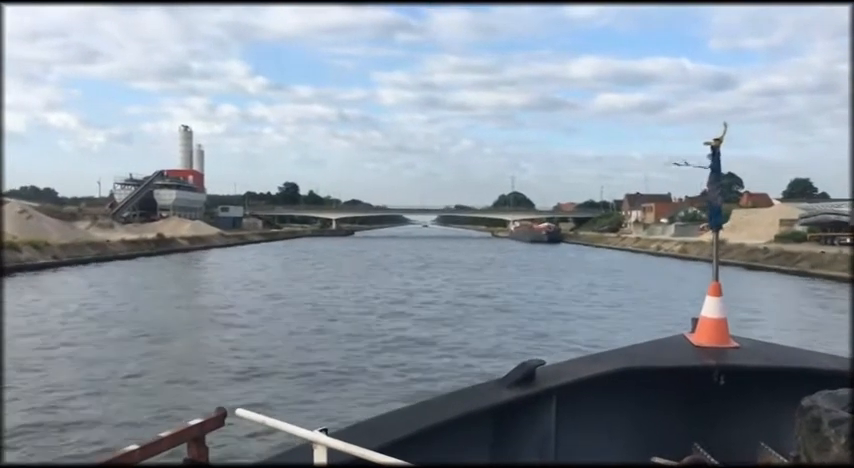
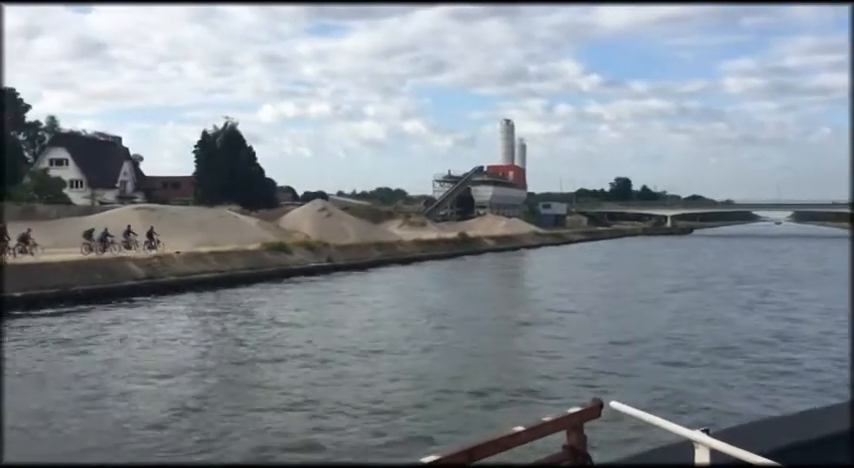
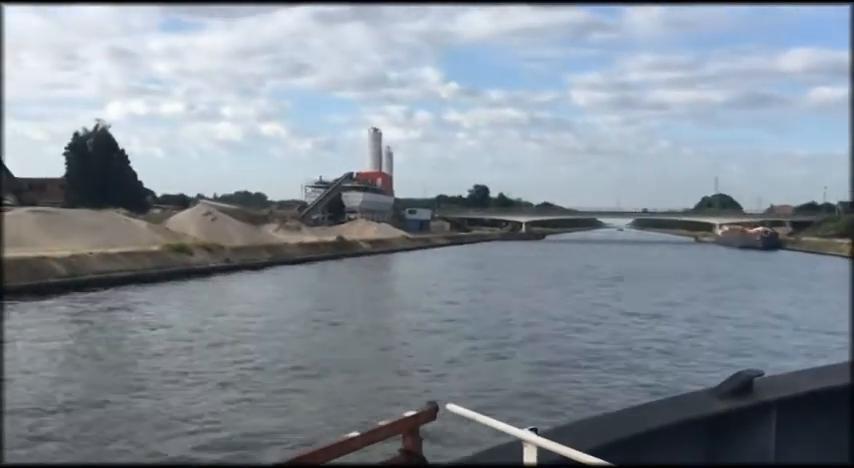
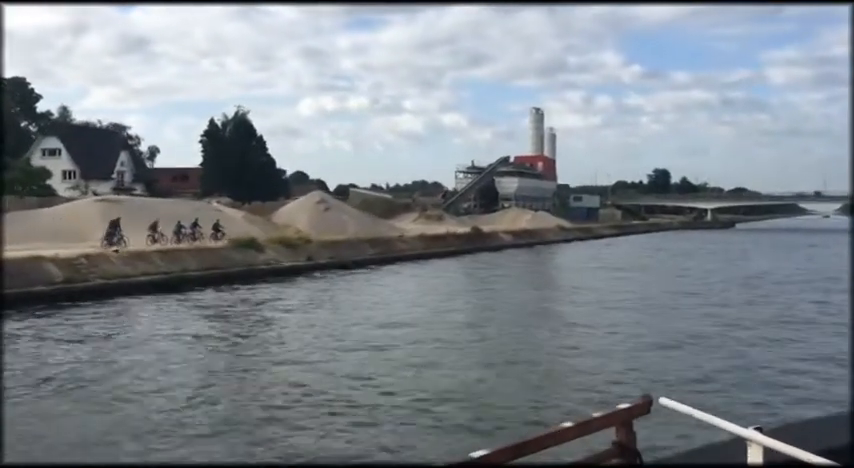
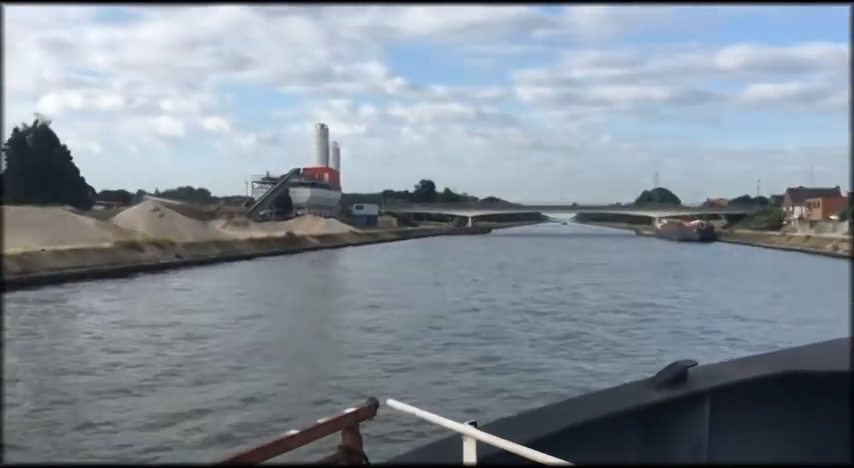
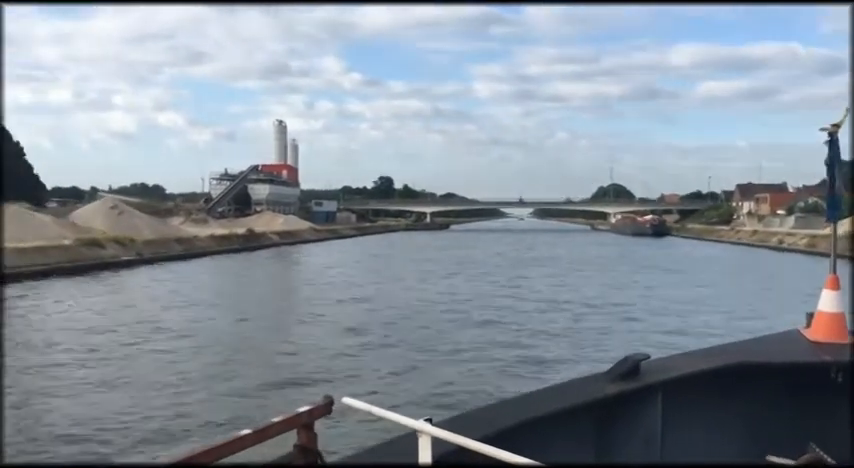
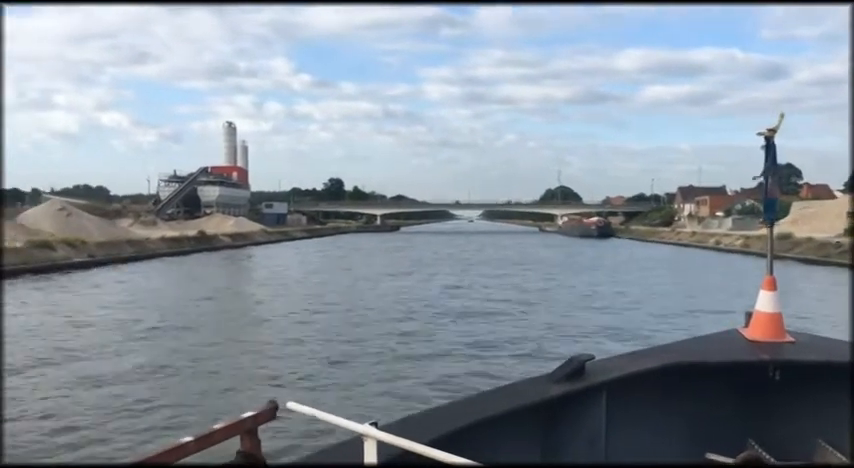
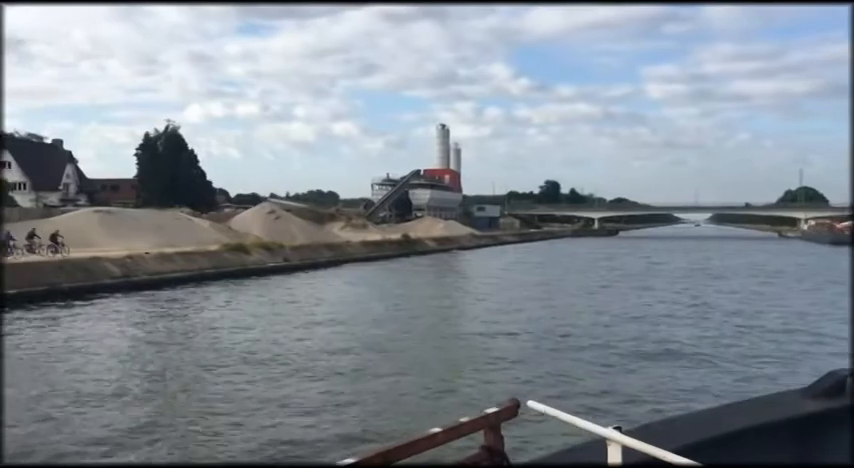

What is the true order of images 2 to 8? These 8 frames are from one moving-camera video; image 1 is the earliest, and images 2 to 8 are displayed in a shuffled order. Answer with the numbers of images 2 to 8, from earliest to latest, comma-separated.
7, 6, 5, 3, 8, 2, 4
